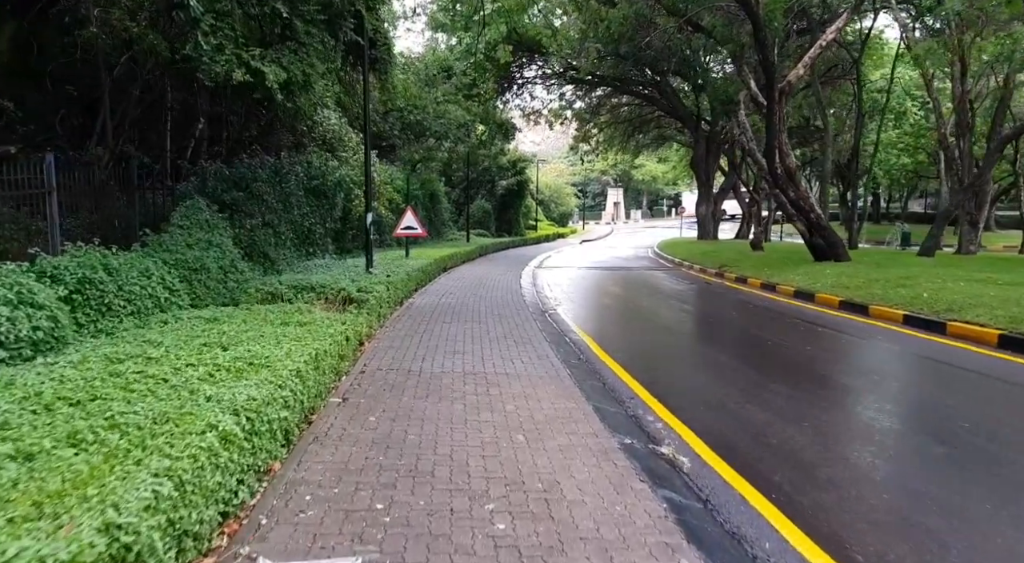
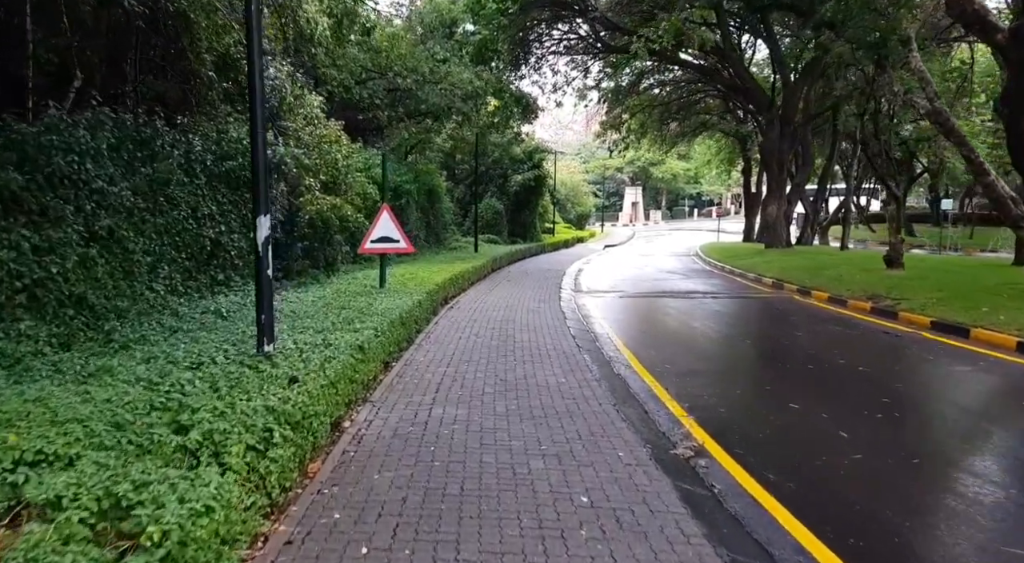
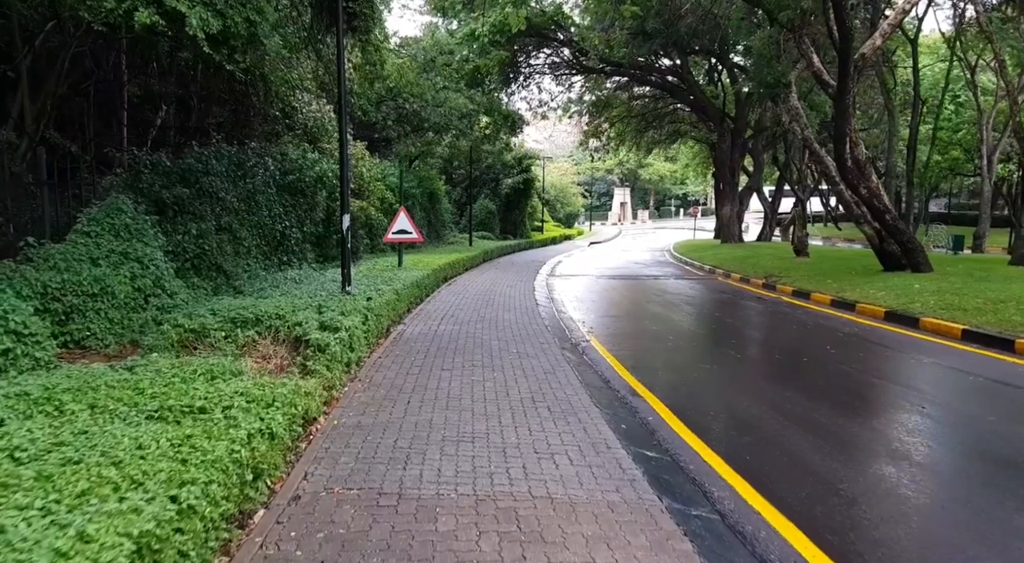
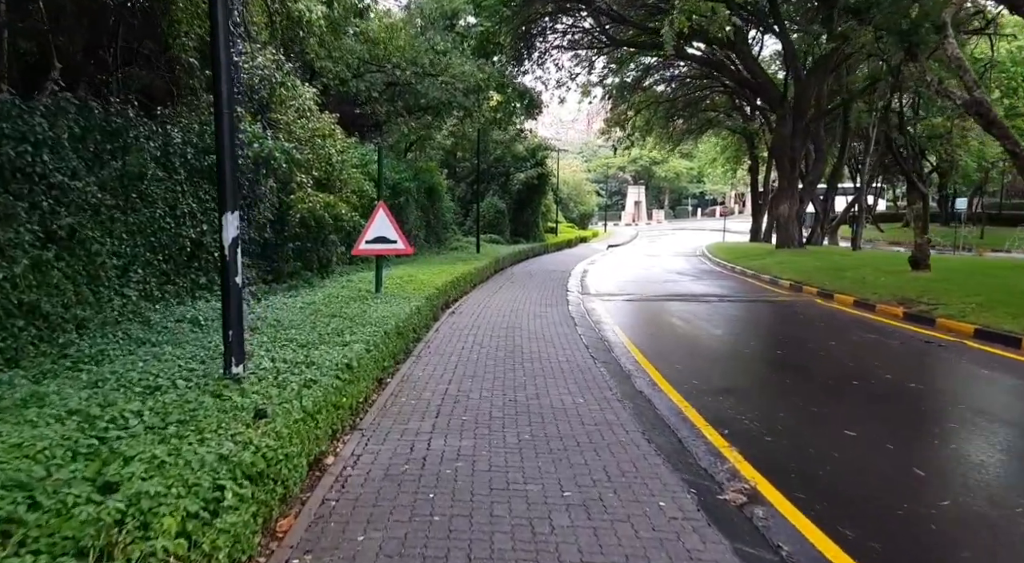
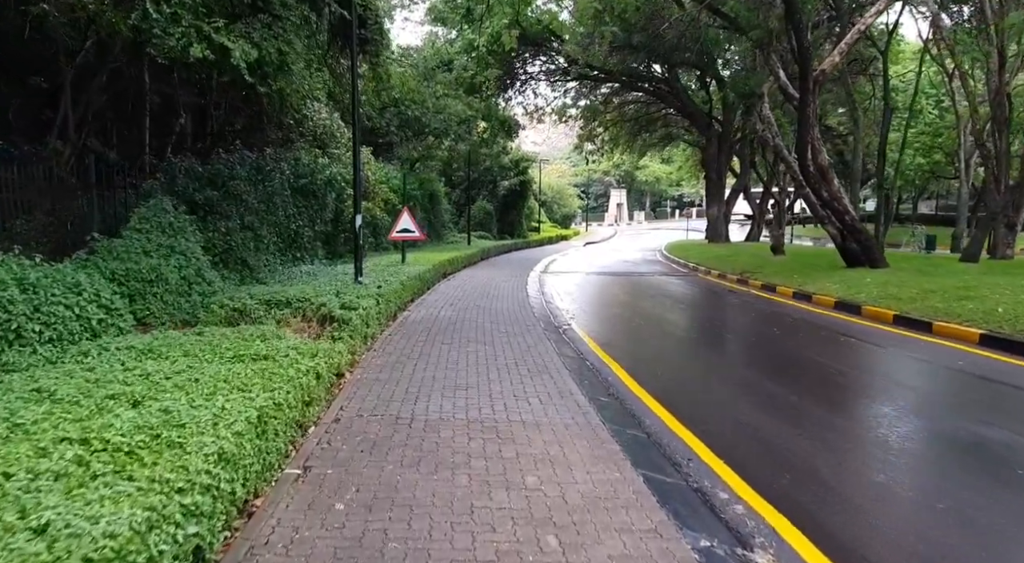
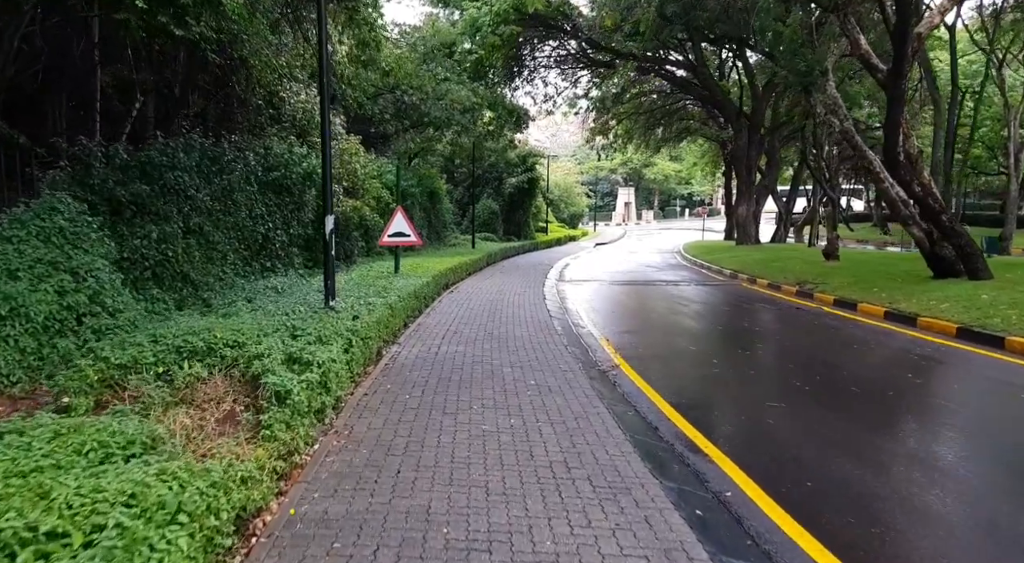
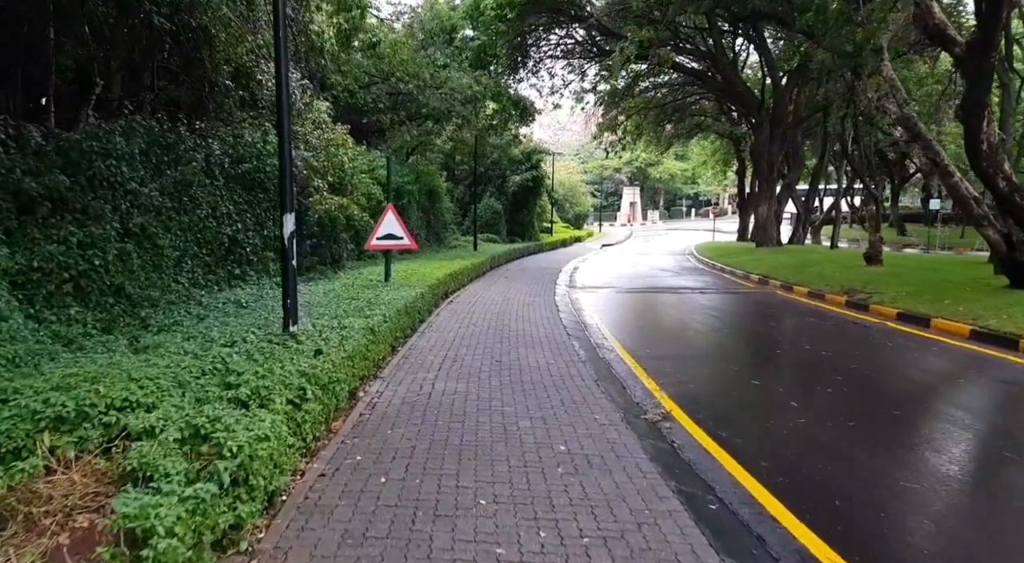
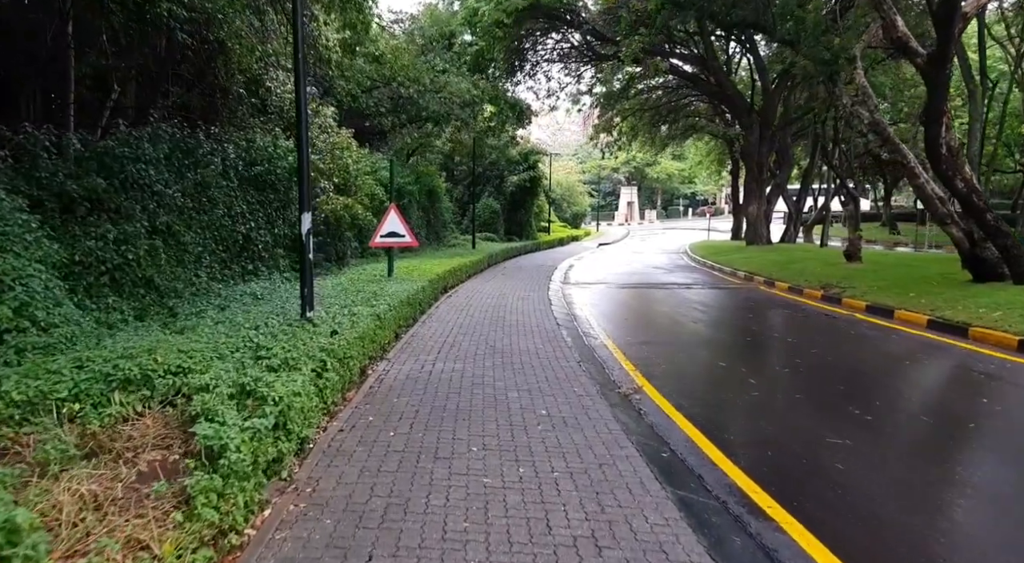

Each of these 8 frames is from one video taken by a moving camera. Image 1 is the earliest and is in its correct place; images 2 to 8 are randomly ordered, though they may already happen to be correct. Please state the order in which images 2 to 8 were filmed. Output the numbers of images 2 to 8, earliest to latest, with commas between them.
5, 3, 6, 8, 7, 2, 4
